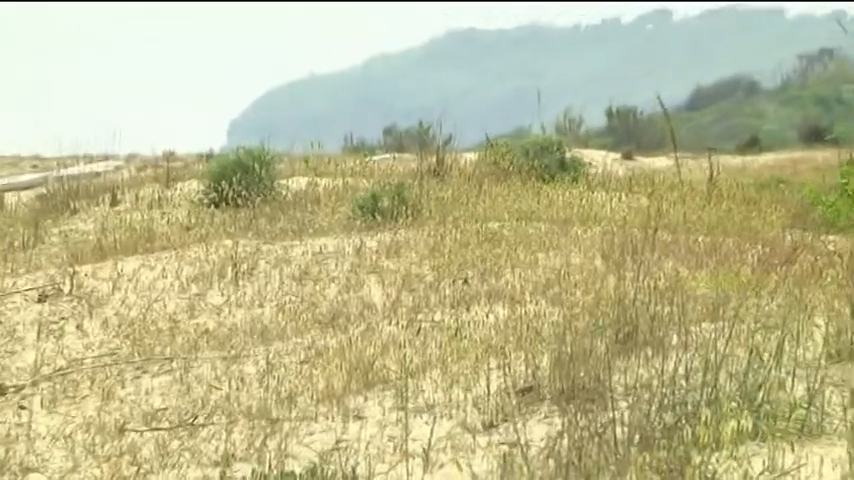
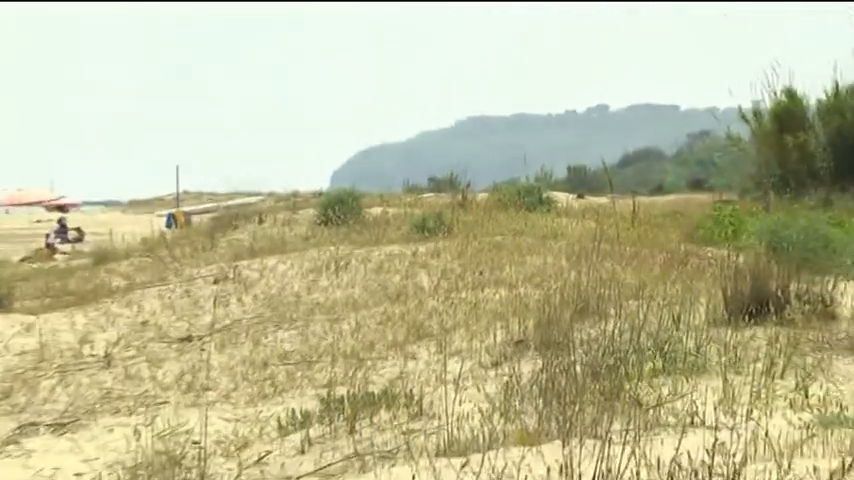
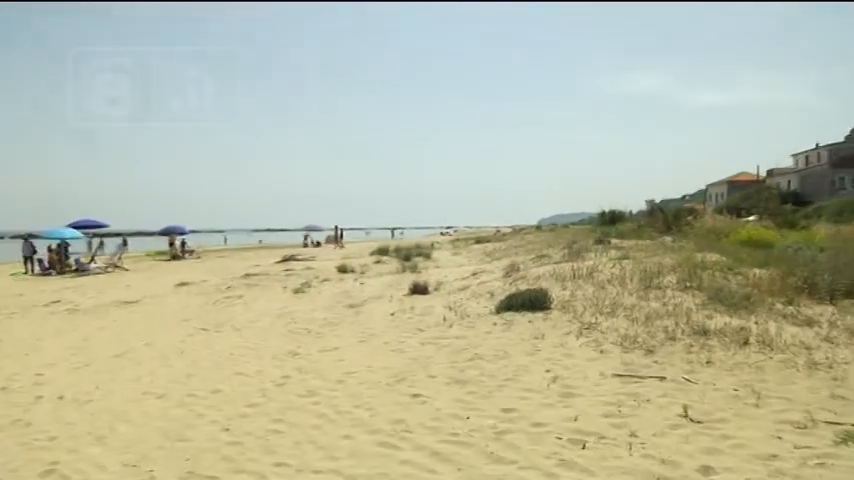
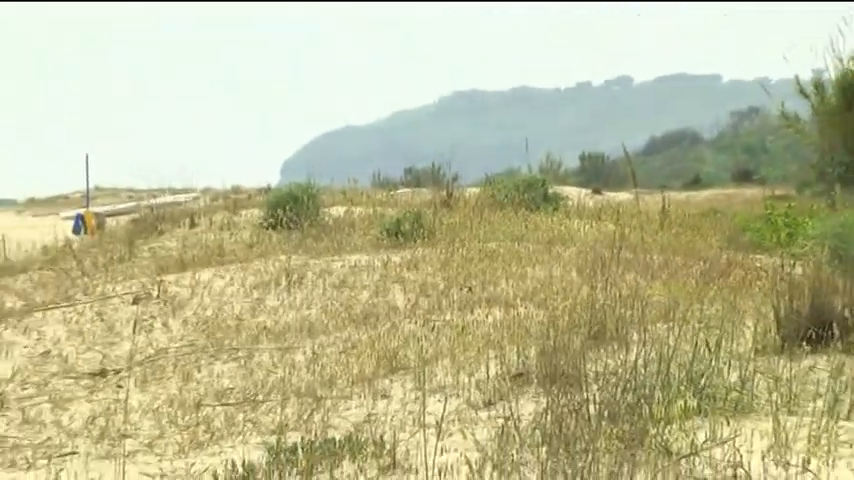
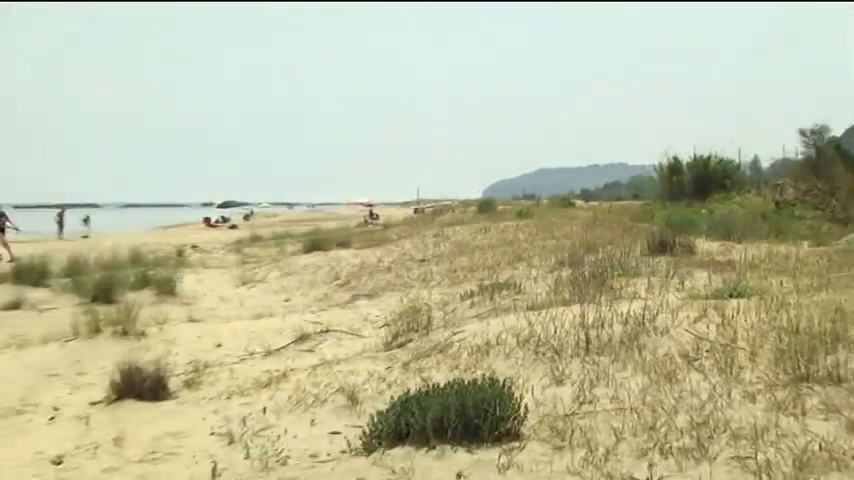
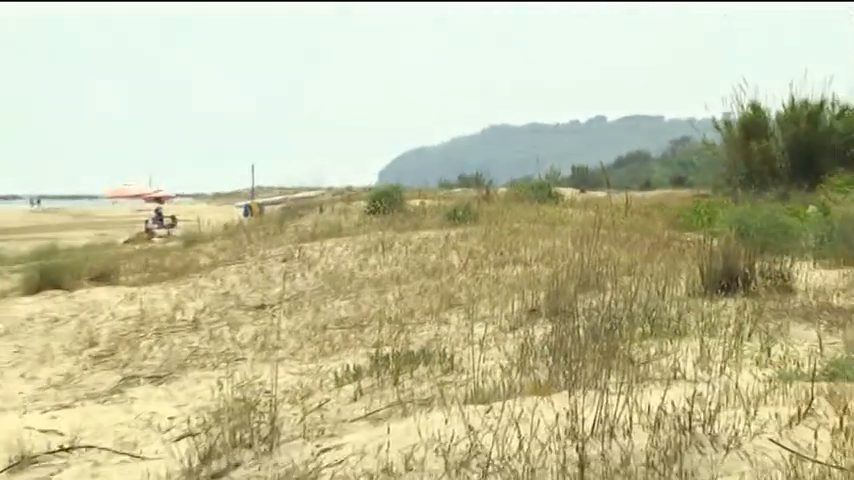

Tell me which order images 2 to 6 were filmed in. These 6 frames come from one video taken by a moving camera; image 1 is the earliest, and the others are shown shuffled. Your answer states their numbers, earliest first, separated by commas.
4, 2, 6, 5, 3
